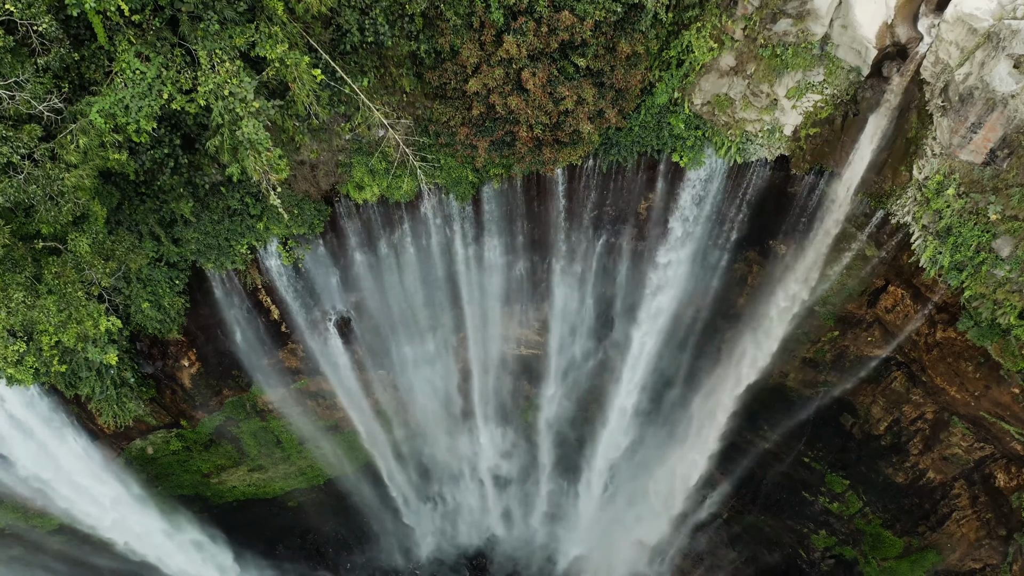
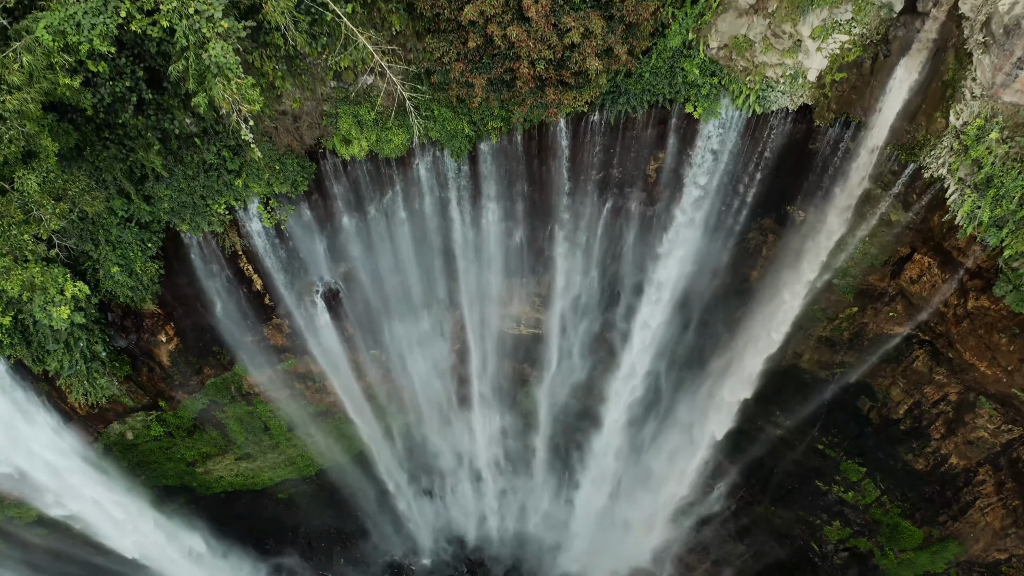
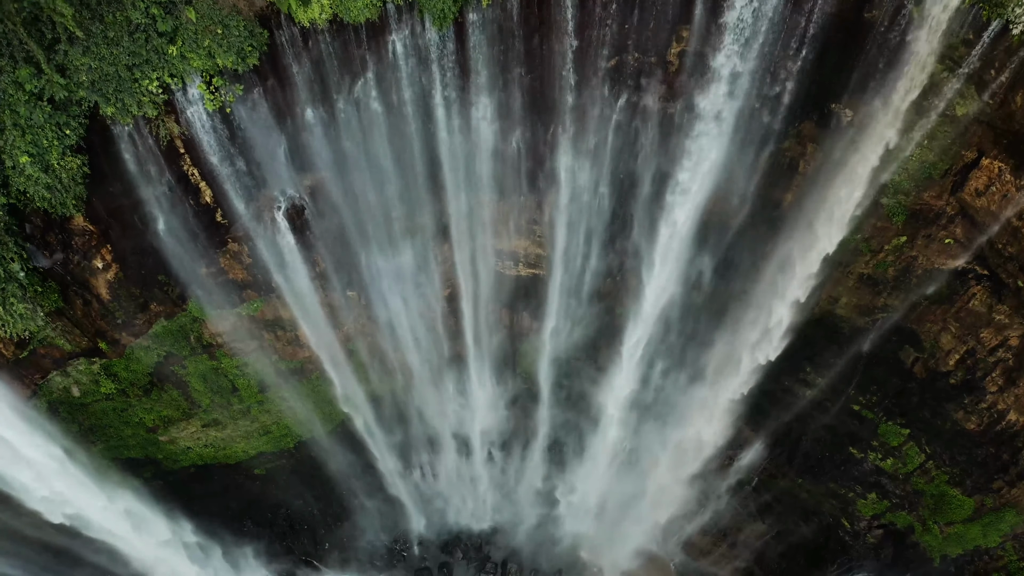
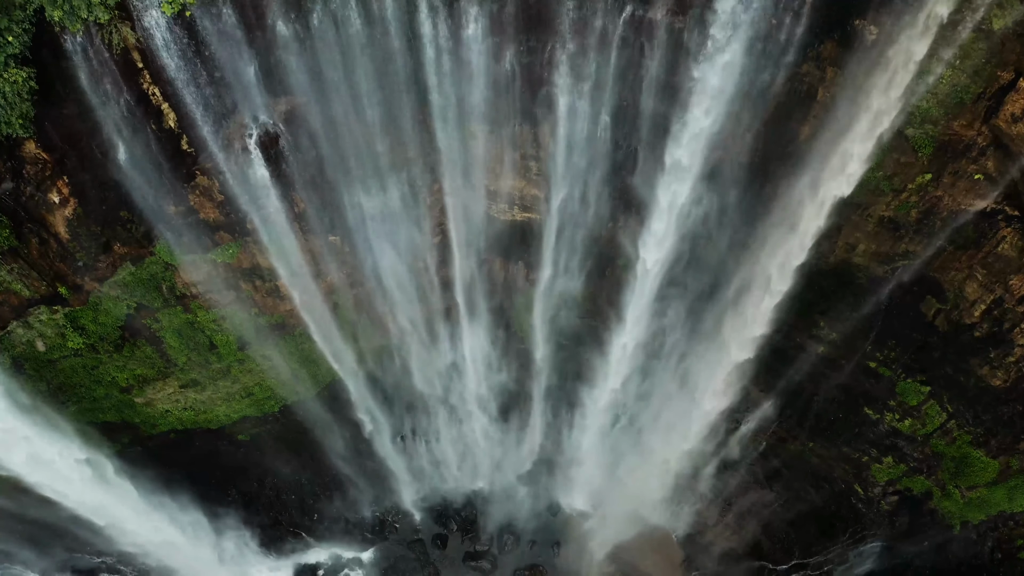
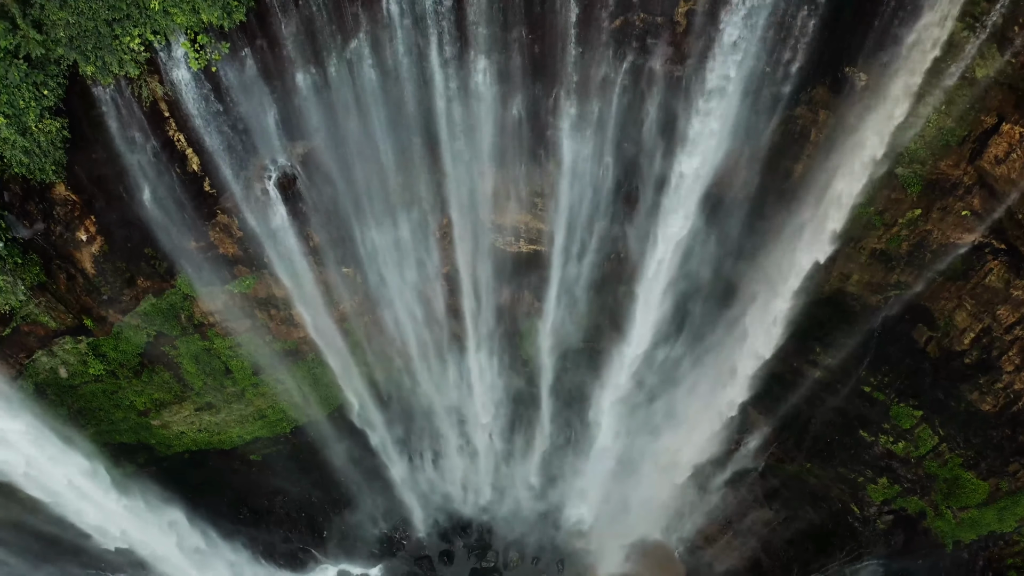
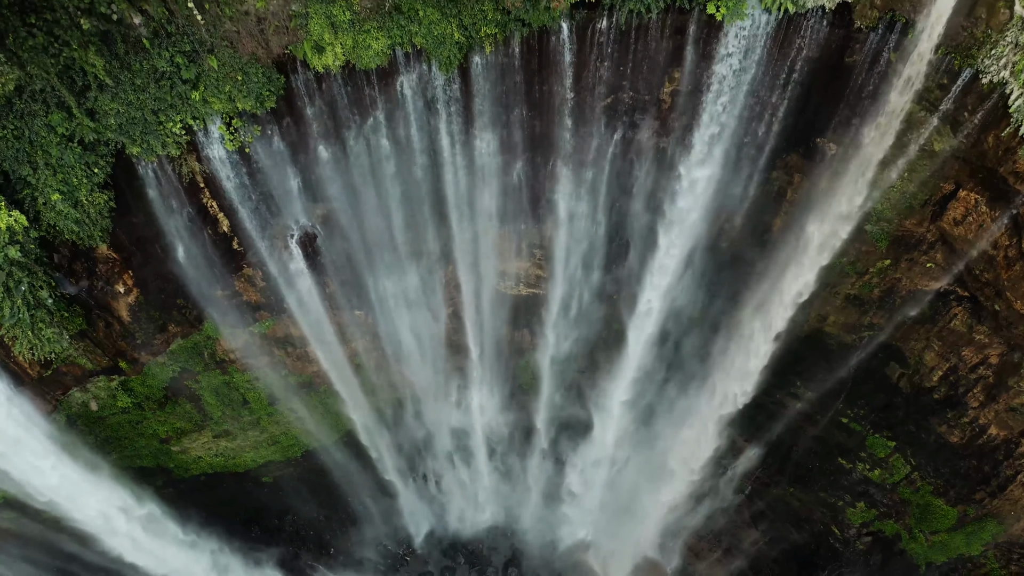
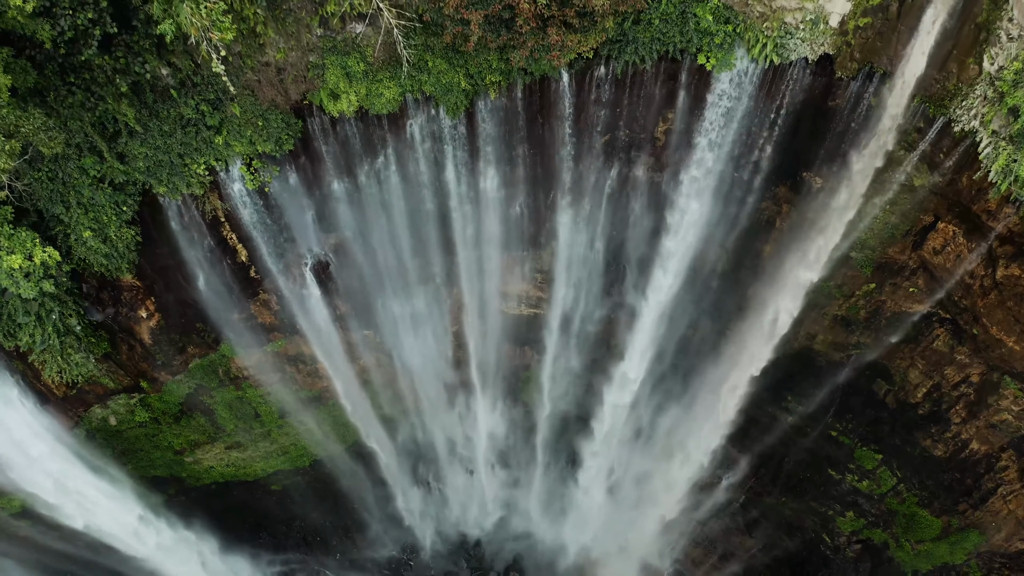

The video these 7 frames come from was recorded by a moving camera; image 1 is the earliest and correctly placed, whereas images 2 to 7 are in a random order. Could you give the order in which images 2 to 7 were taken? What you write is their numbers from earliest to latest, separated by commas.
2, 7, 6, 3, 5, 4
